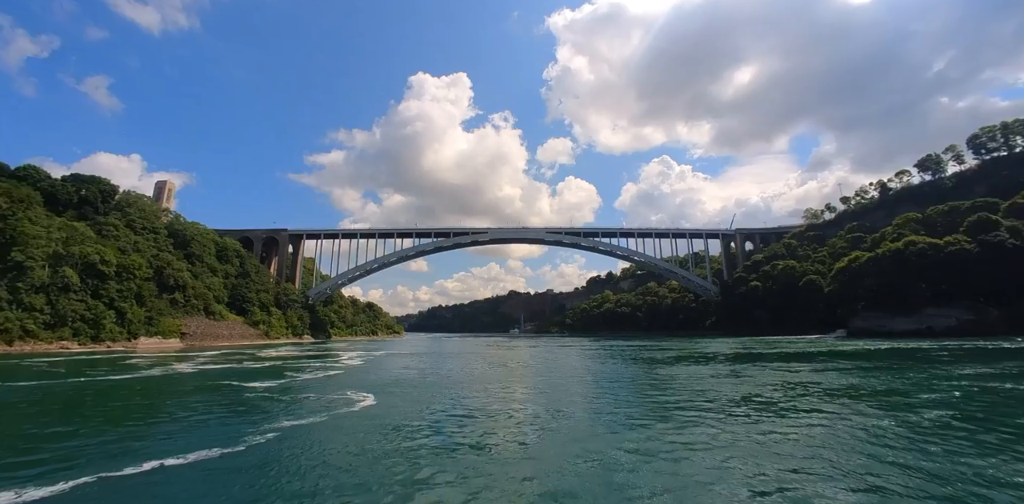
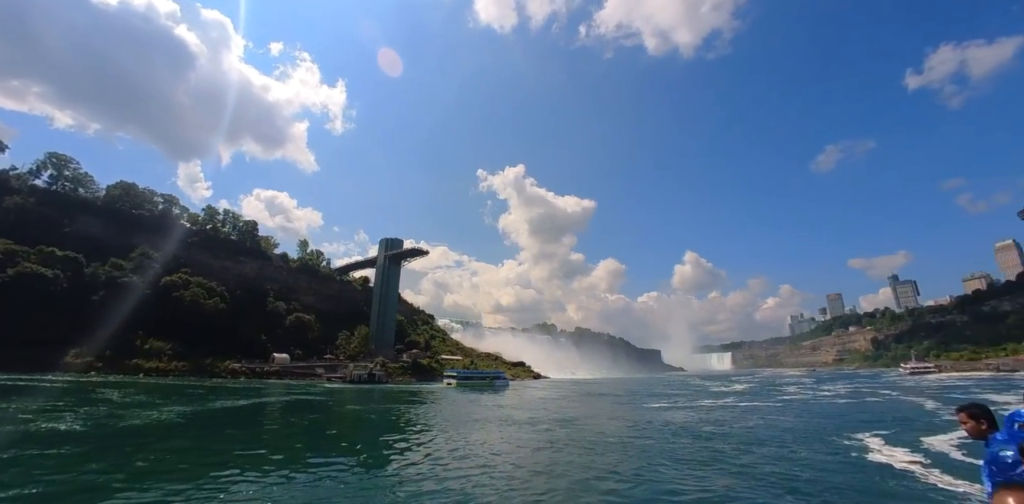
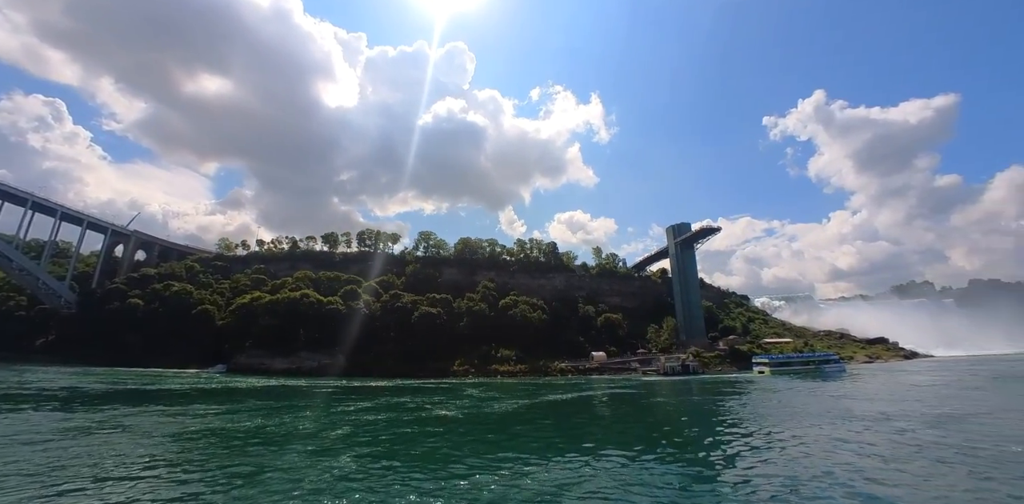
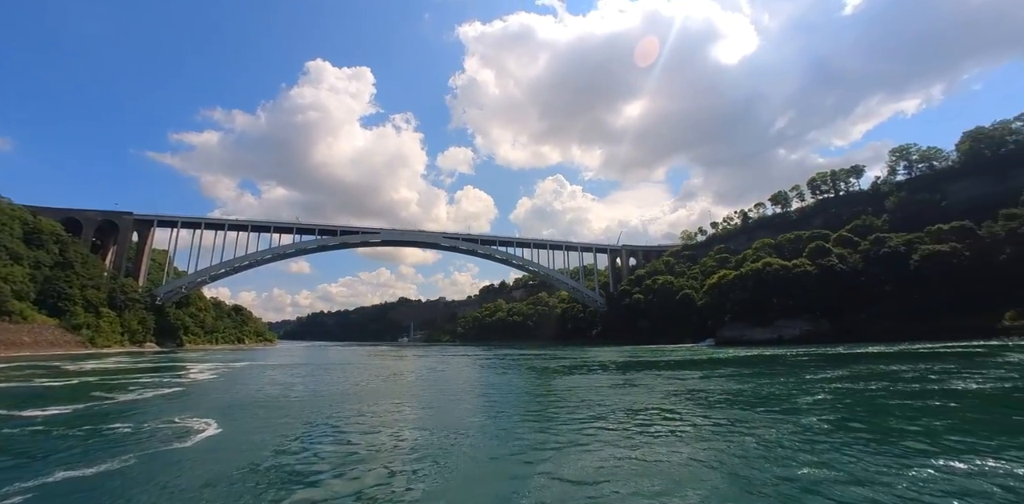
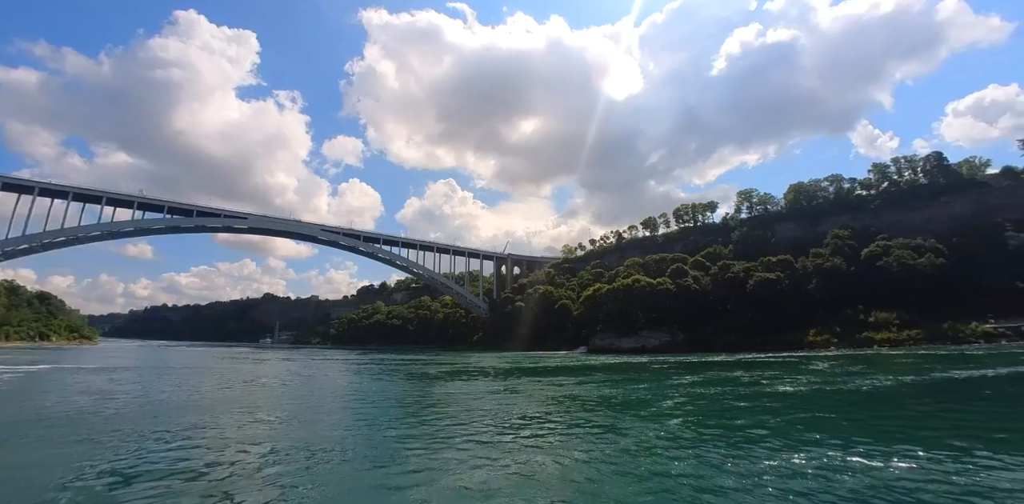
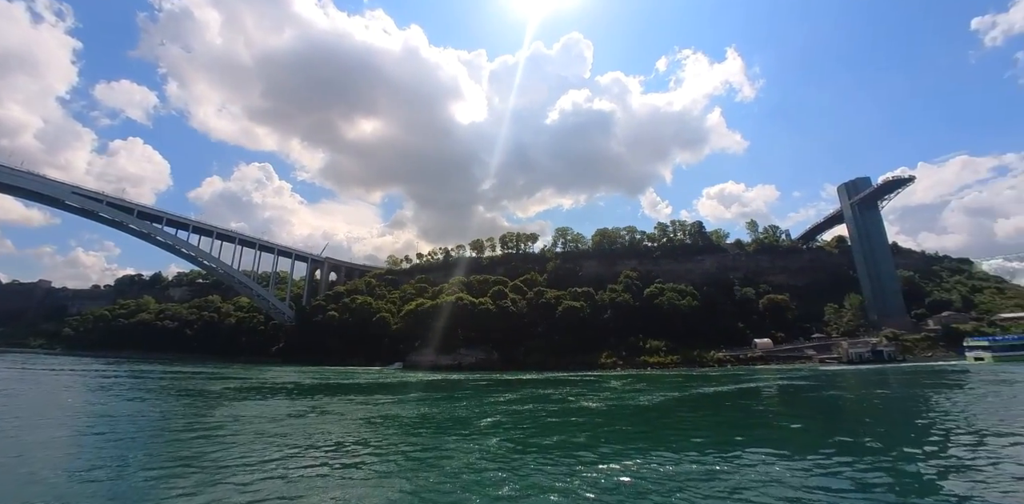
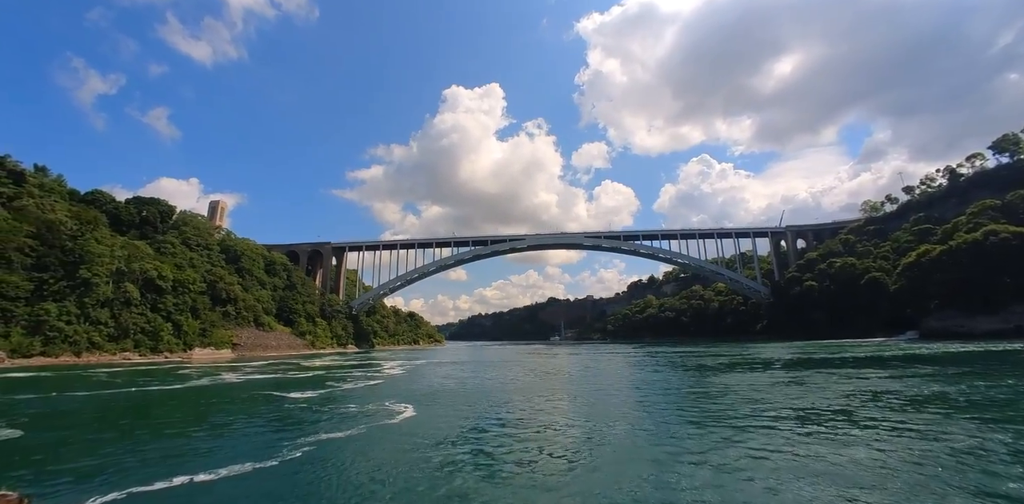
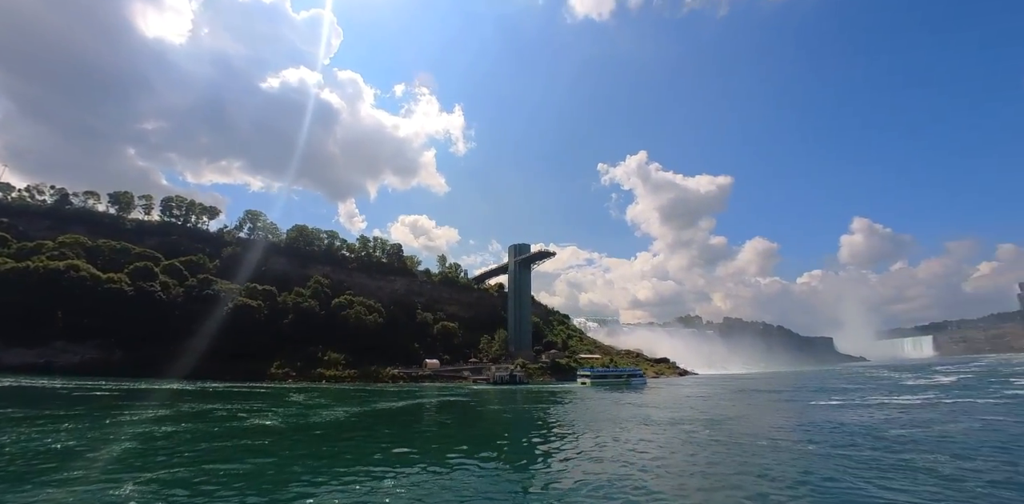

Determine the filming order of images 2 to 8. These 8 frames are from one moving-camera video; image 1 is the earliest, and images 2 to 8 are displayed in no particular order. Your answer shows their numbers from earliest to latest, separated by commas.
7, 4, 5, 6, 3, 8, 2
